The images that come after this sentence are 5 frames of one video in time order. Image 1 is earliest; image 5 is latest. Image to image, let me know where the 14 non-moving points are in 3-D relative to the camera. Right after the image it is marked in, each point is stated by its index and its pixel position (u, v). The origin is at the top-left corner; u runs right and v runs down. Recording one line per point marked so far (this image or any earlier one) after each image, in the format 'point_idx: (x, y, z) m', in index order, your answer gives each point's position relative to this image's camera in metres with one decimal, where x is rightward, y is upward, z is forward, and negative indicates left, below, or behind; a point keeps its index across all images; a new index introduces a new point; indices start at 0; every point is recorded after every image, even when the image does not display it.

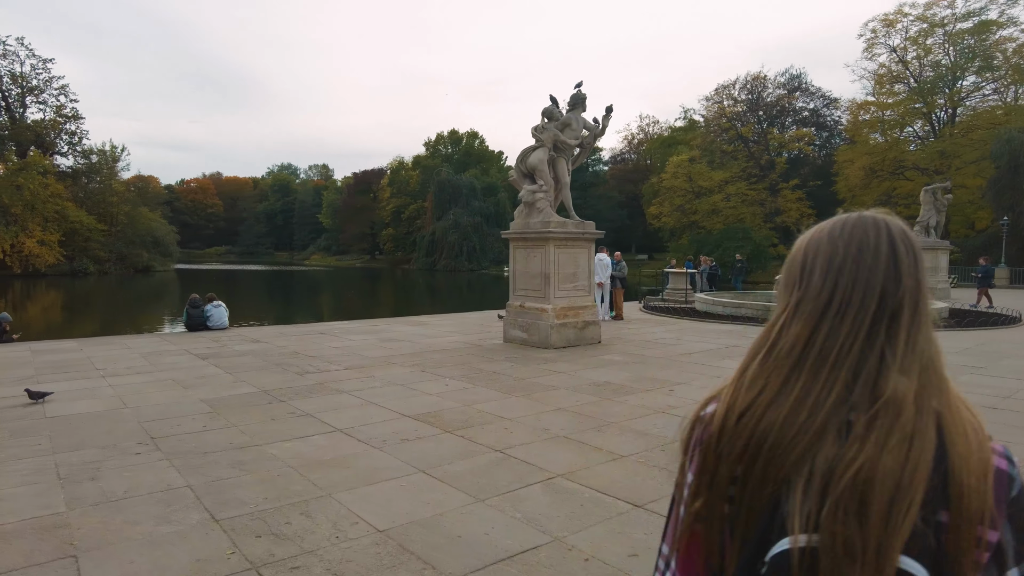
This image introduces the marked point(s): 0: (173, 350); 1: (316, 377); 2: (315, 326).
0: (-4.9, -0.9, +9.5) m
1: (-2.2, -1.0, +7.4) m
2: (-3.7, -0.7, +12.6) m
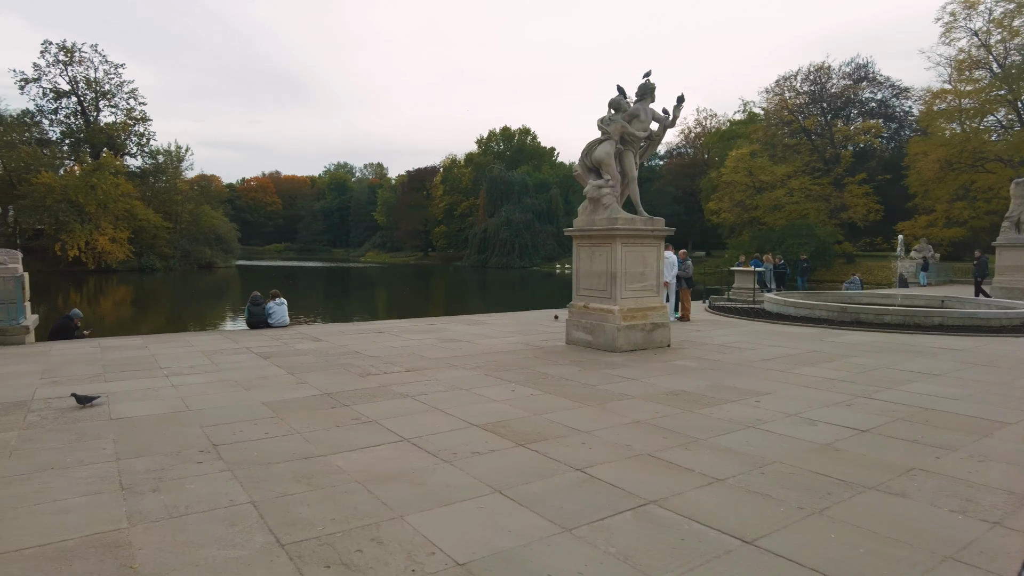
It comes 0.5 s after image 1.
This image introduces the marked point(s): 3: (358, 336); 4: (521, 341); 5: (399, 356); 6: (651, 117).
0: (-4.0, -0.9, +9.4) m
1: (-1.5, -1.0, +7.1) m
2: (-2.6, -0.7, +12.4) m
3: (-2.5, -0.8, +10.9) m
4: (+0.1, -0.8, +10.1) m
5: (-1.5, -0.9, +8.7) m
6: (+2.1, +2.5, +9.7) m
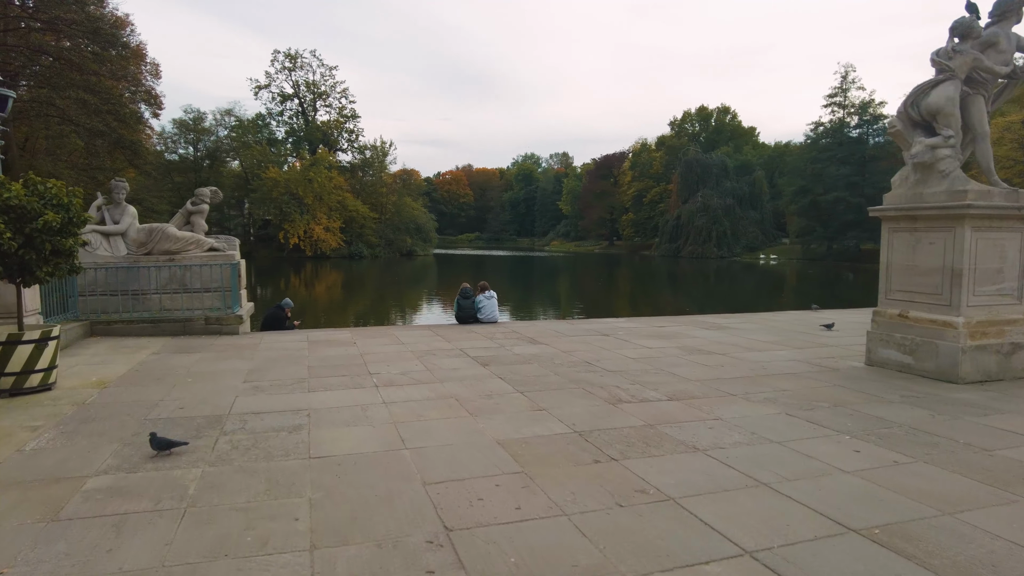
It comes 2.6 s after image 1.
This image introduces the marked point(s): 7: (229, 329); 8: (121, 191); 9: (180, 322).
0: (-0.8, -0.8, +8.1) m
1: (+1.0, -1.0, +5.2) m
2: (+1.3, -0.6, +10.6) m
3: (+1.0, -0.7, +9.1) m
4: (+3.3, -0.8, +7.6) m
5: (+1.4, -0.9, +6.7) m
6: (+5.1, +2.5, +6.7) m
7: (-4.2, -0.6, +9.8) m
8: (-6.0, +1.5, +10.0) m
9: (-4.9, -0.5, +9.6) m
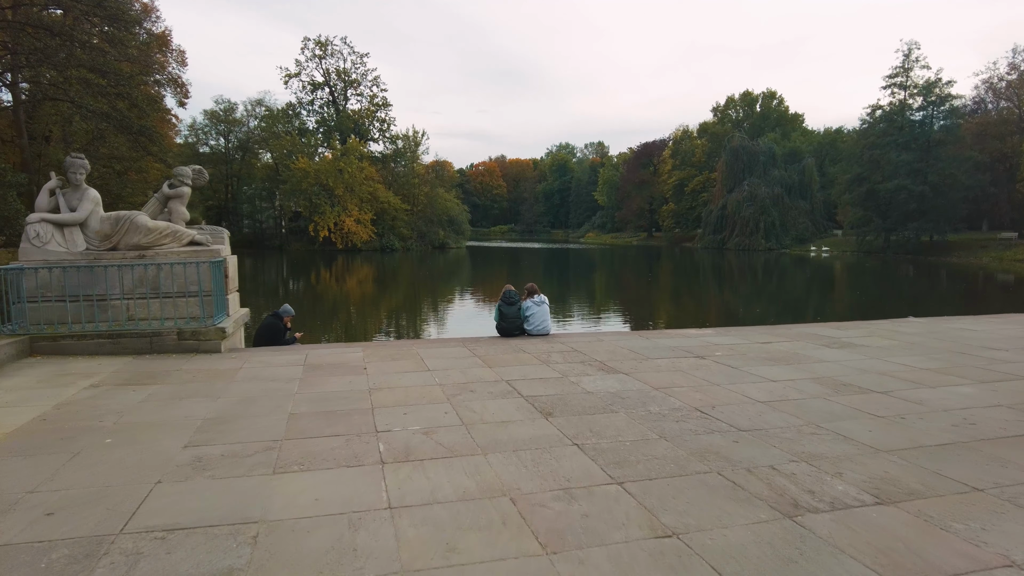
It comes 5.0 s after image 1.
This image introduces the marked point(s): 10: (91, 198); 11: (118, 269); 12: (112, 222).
0: (-0.2, -0.8, +5.8) m
1: (+1.5, -1.1, +2.9) m
2: (+2.1, -0.6, +8.2) m
3: (+1.6, -0.8, +6.7) m
4: (+3.9, -0.9, +5.1) m
5: (+1.9, -1.0, +4.3) m
6: (+5.7, +2.4, +4.1) m
7: (-3.5, -0.7, +7.7) m
8: (-5.3, +1.4, +8.0) m
9: (-4.2, -0.6, +7.5) m
10: (-5.2, +1.1, +8.1) m
11: (-4.7, +0.2, +7.8) m
12: (-5.0, +0.8, +8.1) m
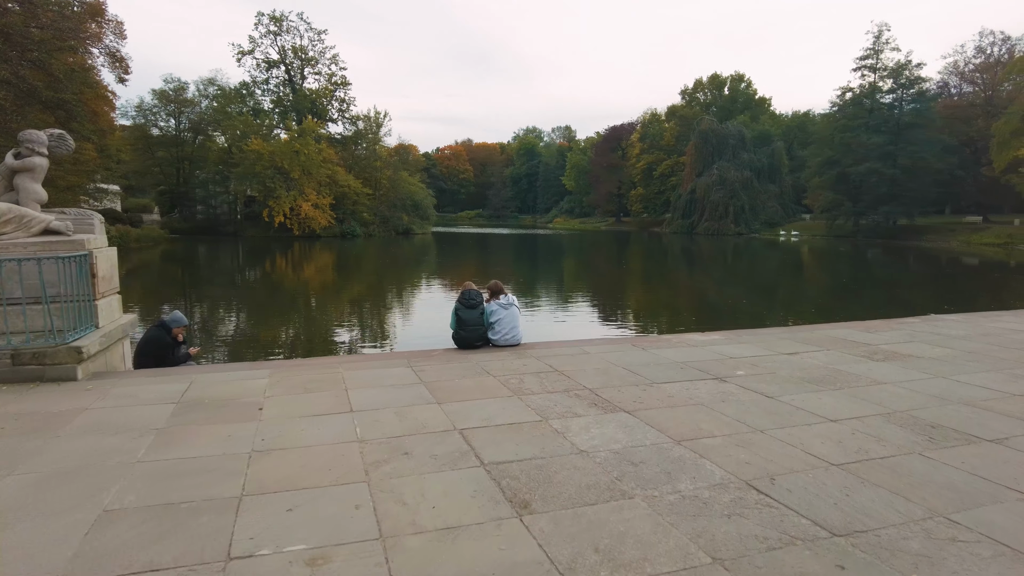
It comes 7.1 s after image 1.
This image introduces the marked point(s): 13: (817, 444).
0: (-0.5, -0.9, +4.0) m
1: (+1.3, -1.2, +1.1) m
2: (+1.7, -0.6, +6.5) m
3: (+1.3, -0.8, +5.0) m
4: (+3.7, -1.0, +3.5) m
5: (+1.7, -1.0, +2.6) m
6: (+5.5, +2.3, +2.5) m
7: (-3.9, -0.7, +5.7) m
8: (-5.6, +1.4, +5.8) m
9: (-4.5, -0.6, +5.5) m
10: (-5.6, +1.1, +6.0) m
11: (-5.0, +0.2, +5.7) m
12: (-5.4, +0.8, +6.0) m
13: (+1.8, -0.9, +3.9) m
